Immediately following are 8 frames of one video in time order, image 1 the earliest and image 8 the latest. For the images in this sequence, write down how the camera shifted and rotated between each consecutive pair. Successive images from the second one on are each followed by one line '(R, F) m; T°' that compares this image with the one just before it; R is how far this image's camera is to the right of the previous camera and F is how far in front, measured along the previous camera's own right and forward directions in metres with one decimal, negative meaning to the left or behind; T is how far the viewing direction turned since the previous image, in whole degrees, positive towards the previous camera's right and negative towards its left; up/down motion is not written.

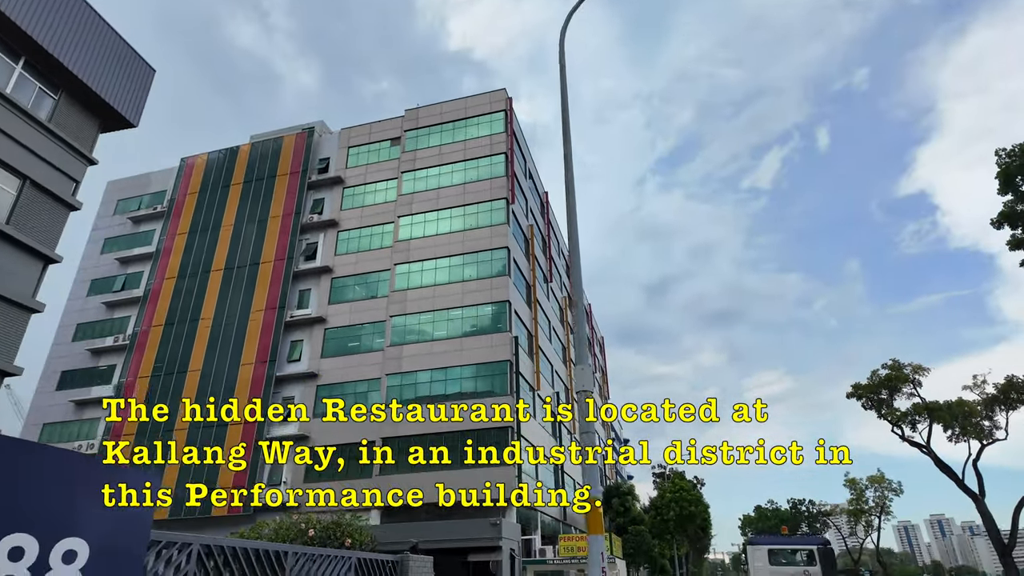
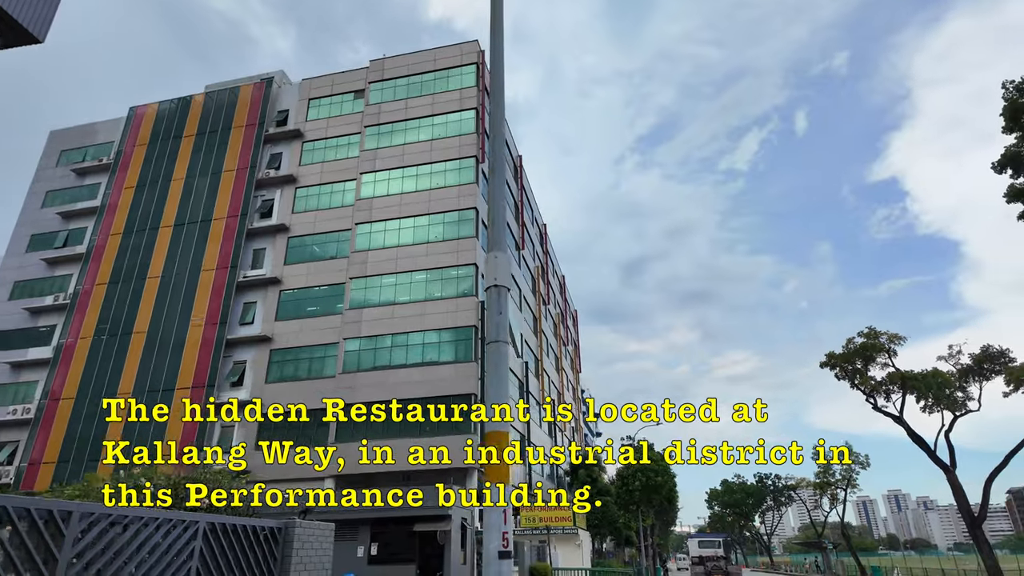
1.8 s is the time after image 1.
(+0.6, +1.6) m; +2°
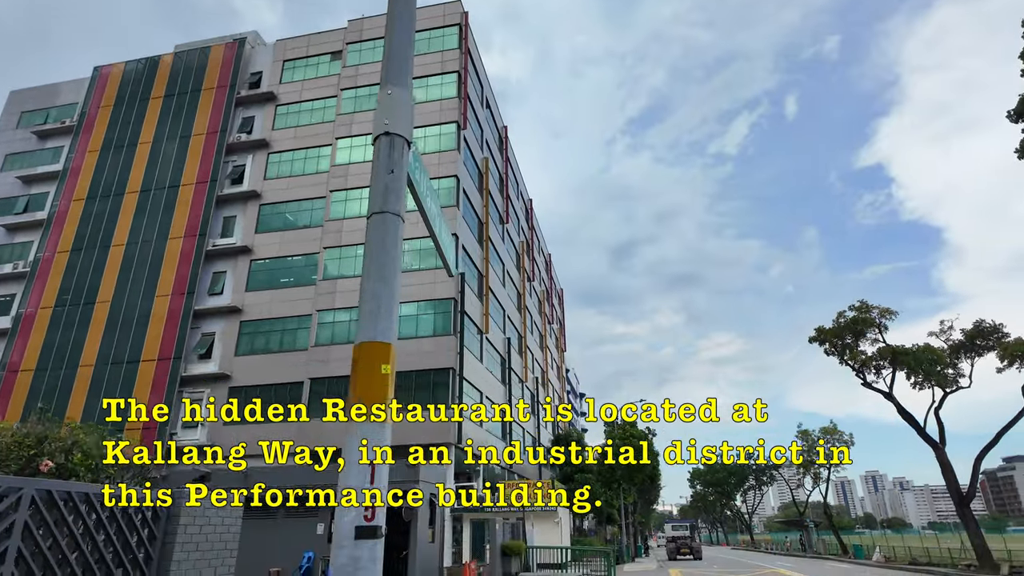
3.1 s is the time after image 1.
(+0.4, +1.2) m; +1°
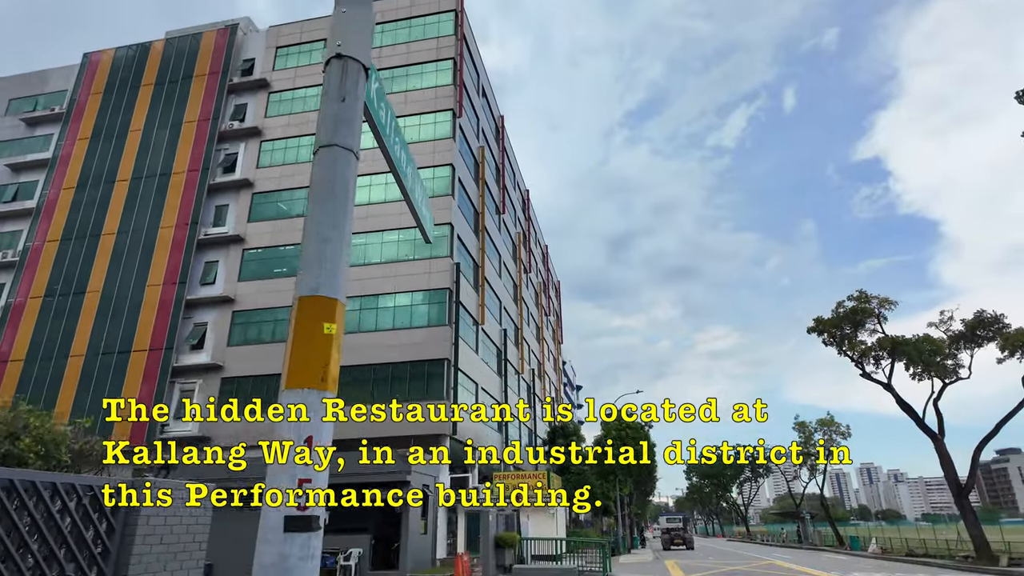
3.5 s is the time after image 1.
(+0.1, +0.3) m; 0°
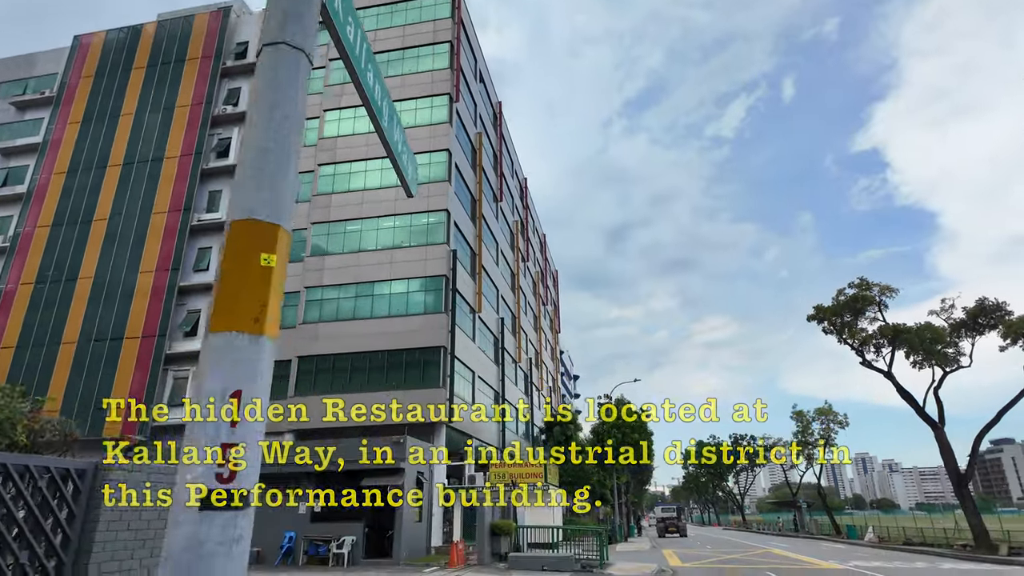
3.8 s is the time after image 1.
(0.0, +0.3) m; 0°
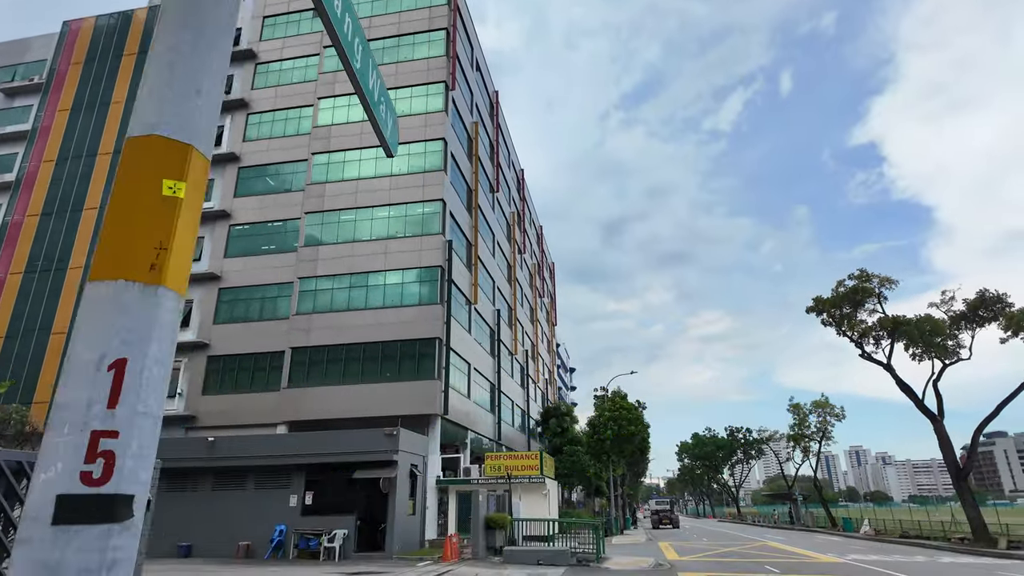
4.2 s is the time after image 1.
(0.0, +0.3) m; 0°
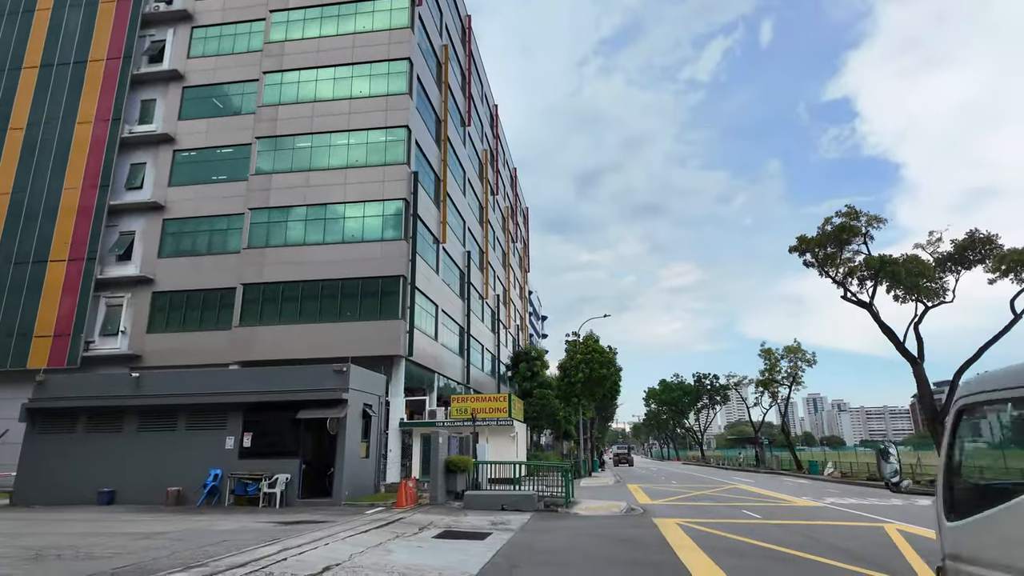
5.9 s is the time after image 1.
(+0.2, +1.5) m; +3°
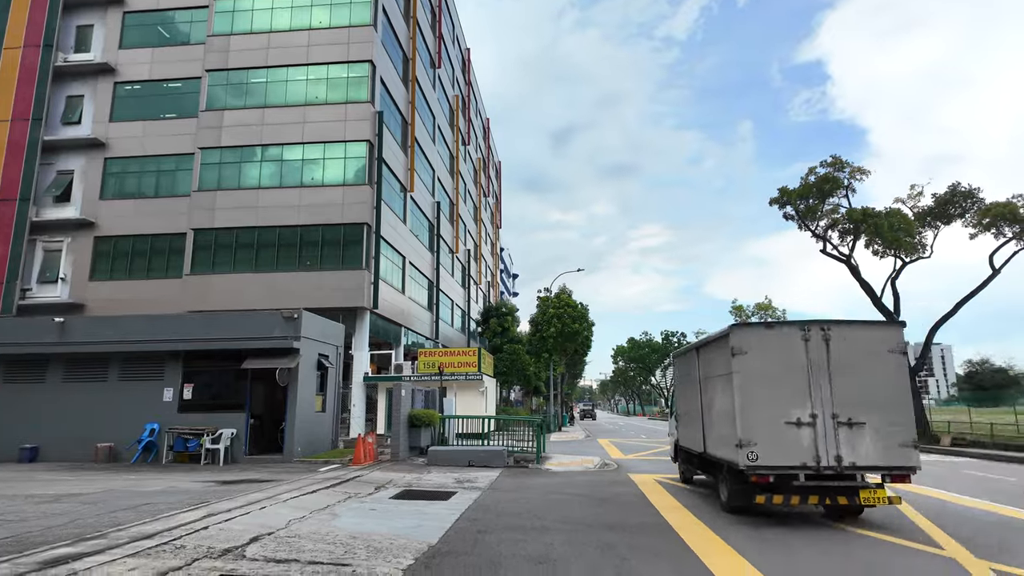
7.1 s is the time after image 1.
(0.0, +1.1) m; +3°
